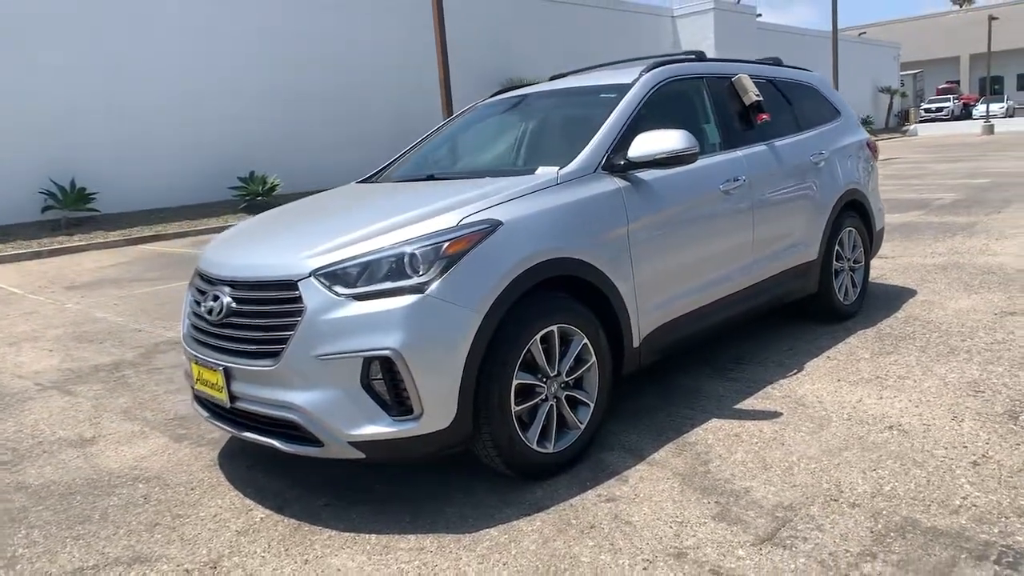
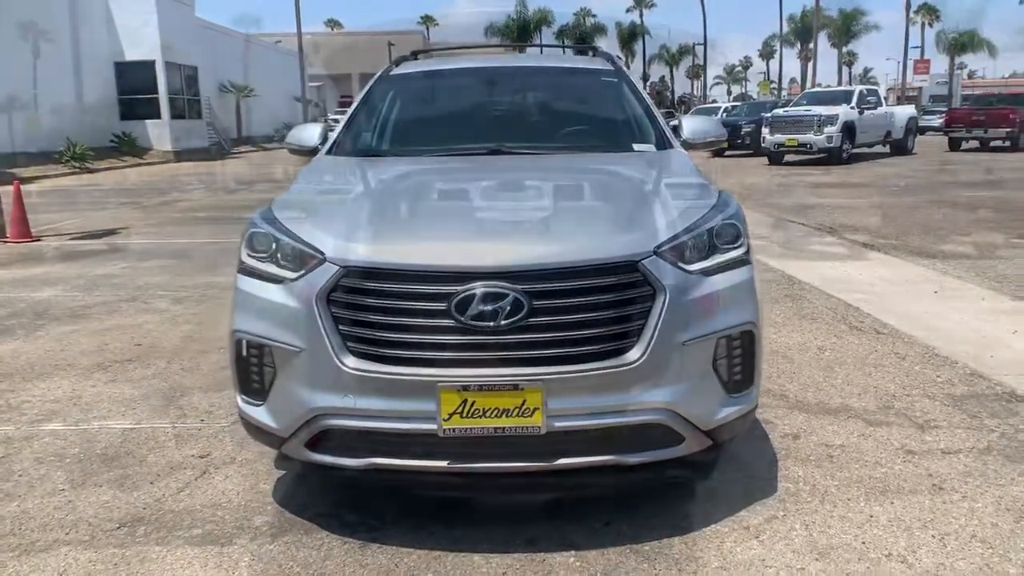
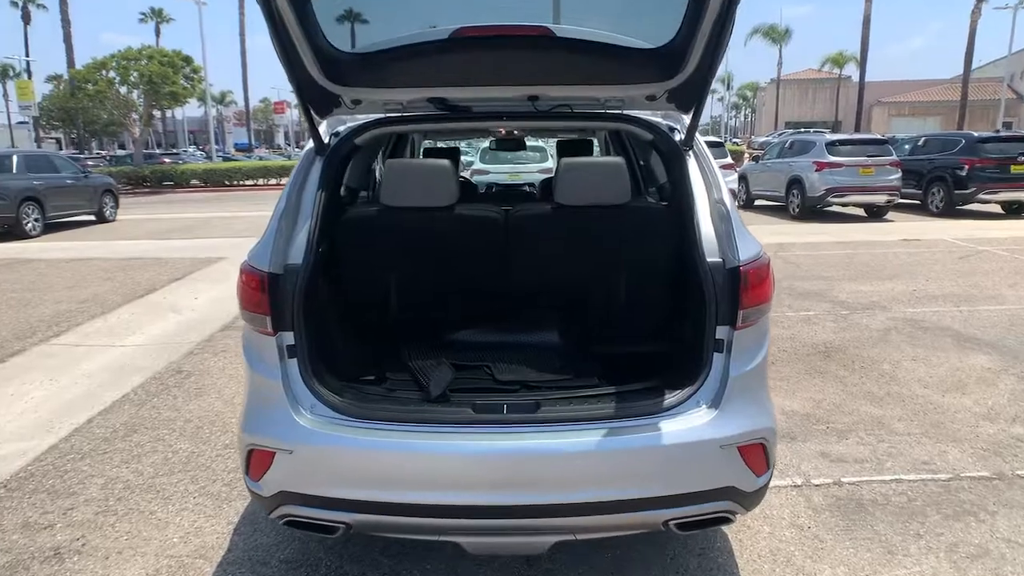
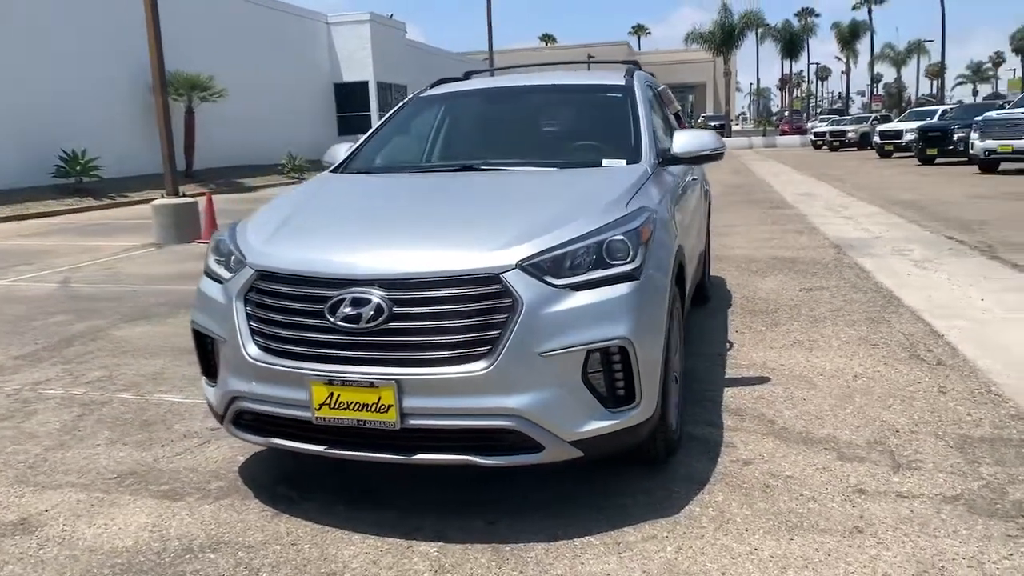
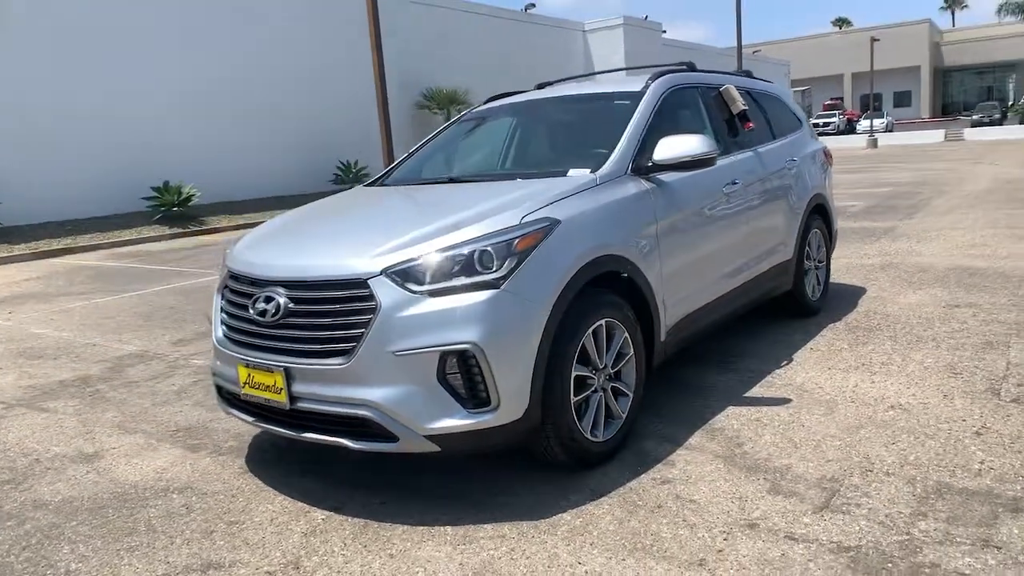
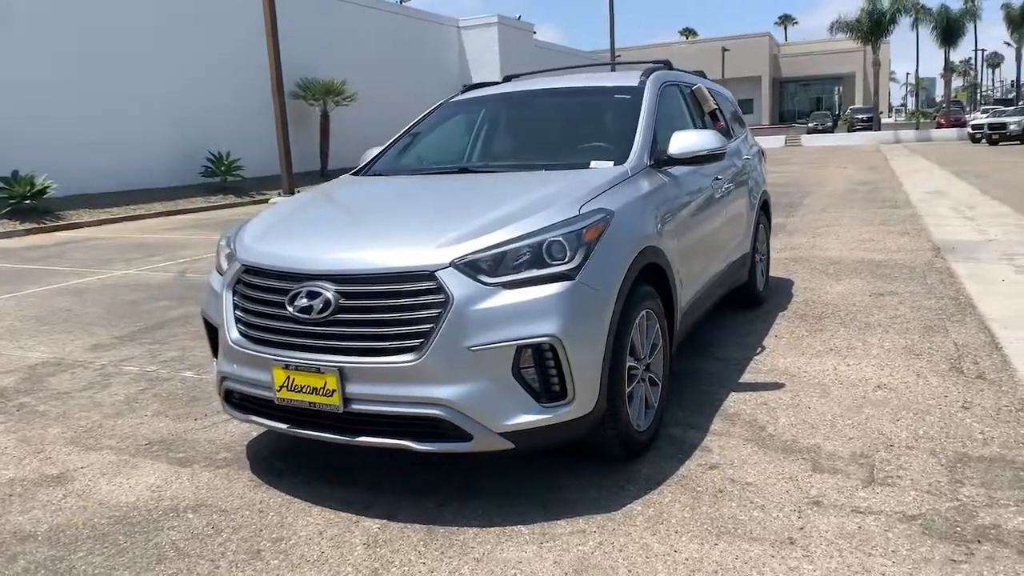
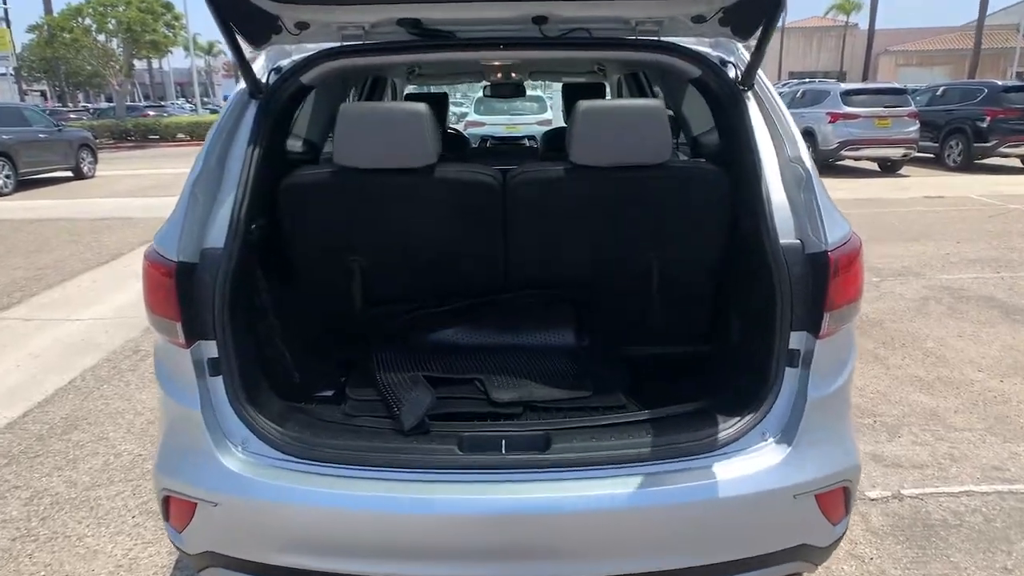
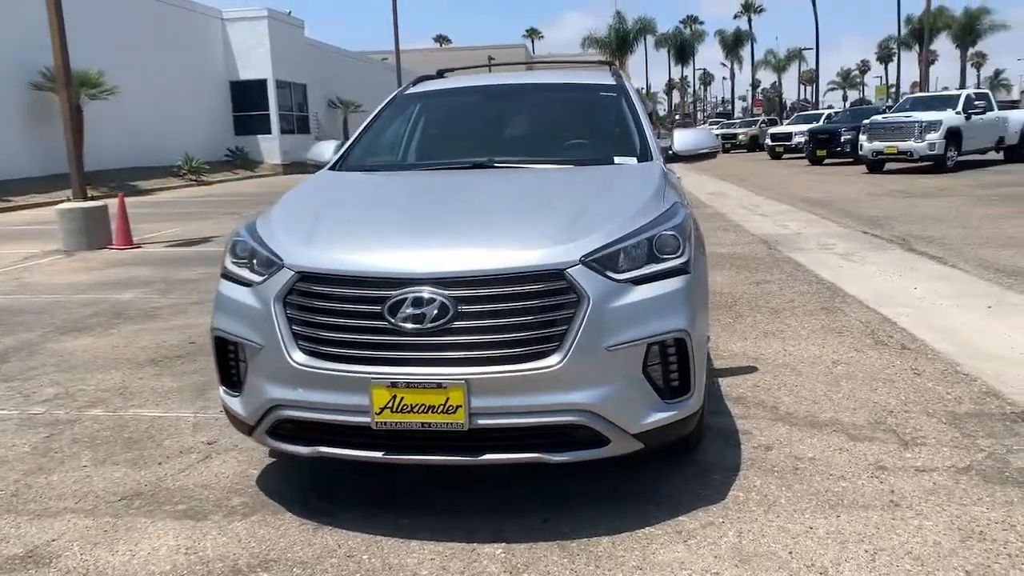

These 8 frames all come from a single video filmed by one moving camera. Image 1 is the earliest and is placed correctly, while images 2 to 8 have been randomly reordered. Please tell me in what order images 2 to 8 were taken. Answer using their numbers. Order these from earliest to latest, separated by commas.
5, 6, 4, 8, 2, 3, 7
